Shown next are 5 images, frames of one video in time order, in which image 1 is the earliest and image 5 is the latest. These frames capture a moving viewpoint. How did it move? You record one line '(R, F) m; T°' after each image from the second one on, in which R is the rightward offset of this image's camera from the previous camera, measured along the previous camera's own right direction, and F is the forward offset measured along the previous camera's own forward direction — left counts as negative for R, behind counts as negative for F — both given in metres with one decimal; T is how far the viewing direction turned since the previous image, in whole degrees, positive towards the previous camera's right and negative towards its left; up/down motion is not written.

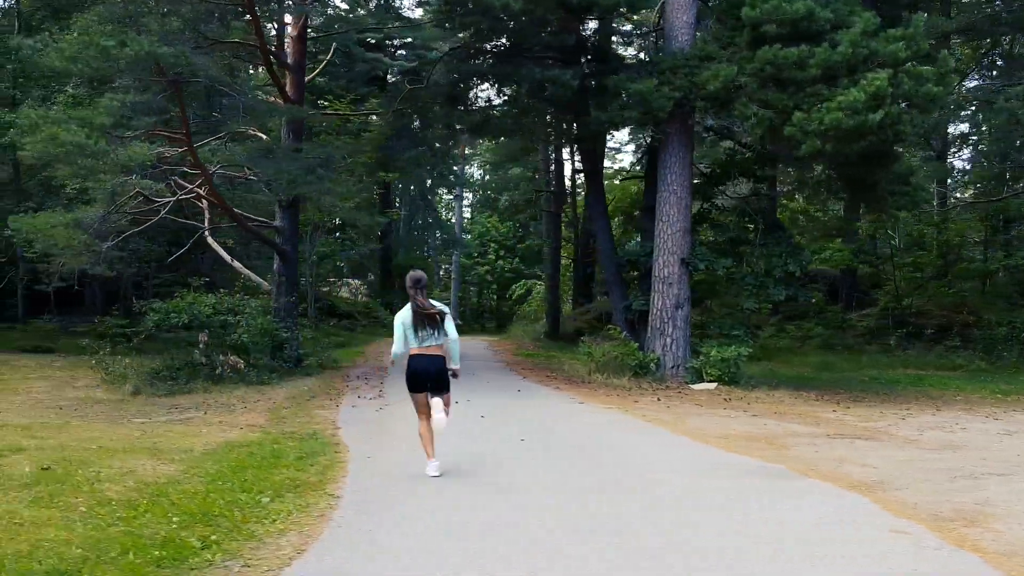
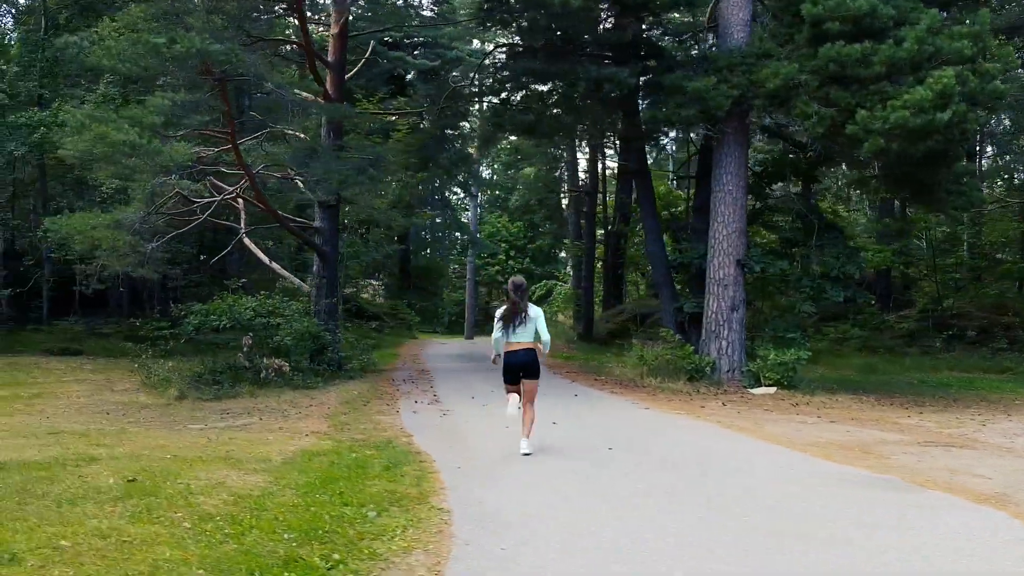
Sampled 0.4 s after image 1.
(-0.6, +0.2) m; 0°
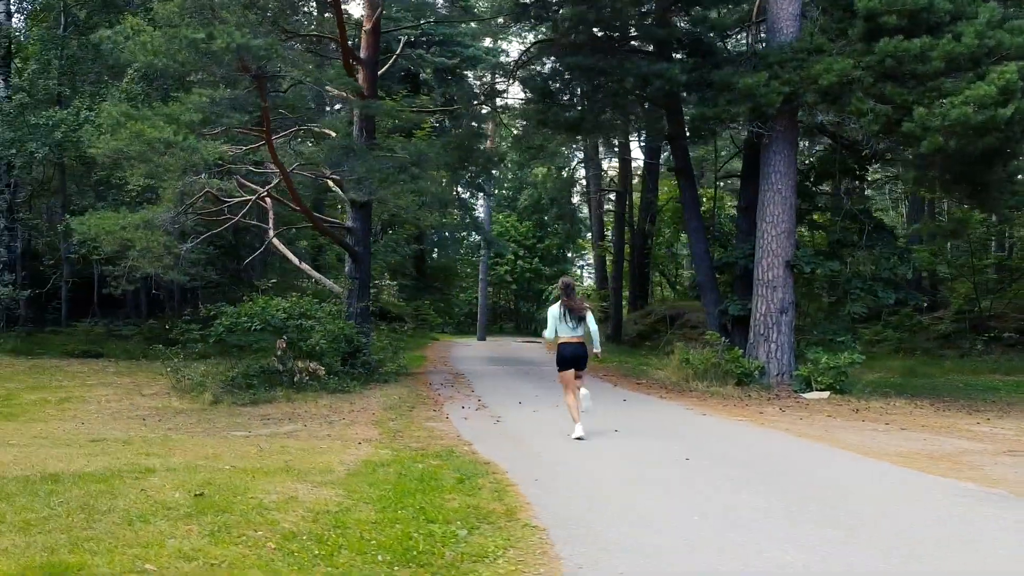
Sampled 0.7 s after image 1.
(-0.5, +0.3) m; 0°
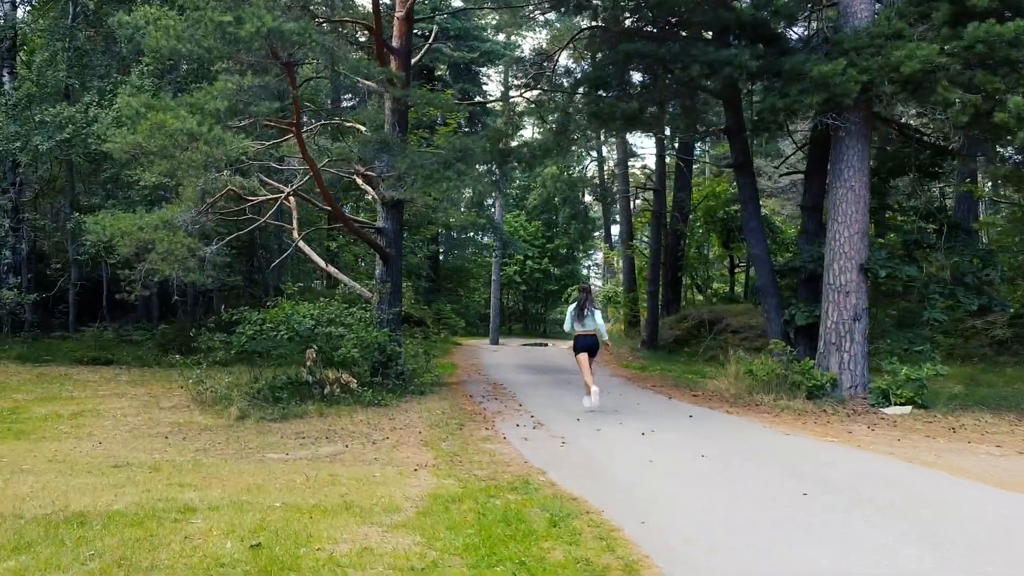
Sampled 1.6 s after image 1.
(-0.6, +0.8) m; 0°
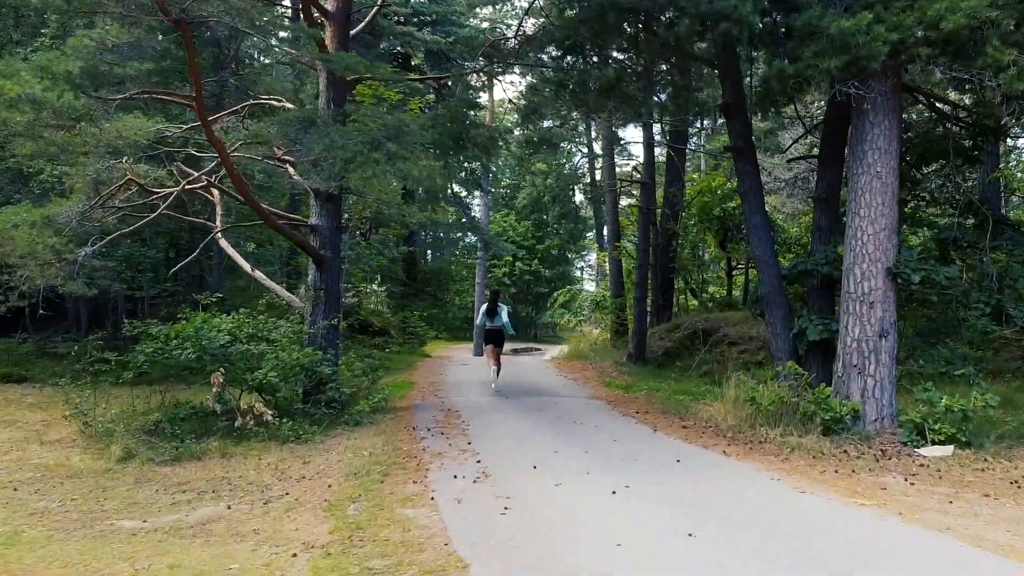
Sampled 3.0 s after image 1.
(+0.4, +1.9) m; 0°
